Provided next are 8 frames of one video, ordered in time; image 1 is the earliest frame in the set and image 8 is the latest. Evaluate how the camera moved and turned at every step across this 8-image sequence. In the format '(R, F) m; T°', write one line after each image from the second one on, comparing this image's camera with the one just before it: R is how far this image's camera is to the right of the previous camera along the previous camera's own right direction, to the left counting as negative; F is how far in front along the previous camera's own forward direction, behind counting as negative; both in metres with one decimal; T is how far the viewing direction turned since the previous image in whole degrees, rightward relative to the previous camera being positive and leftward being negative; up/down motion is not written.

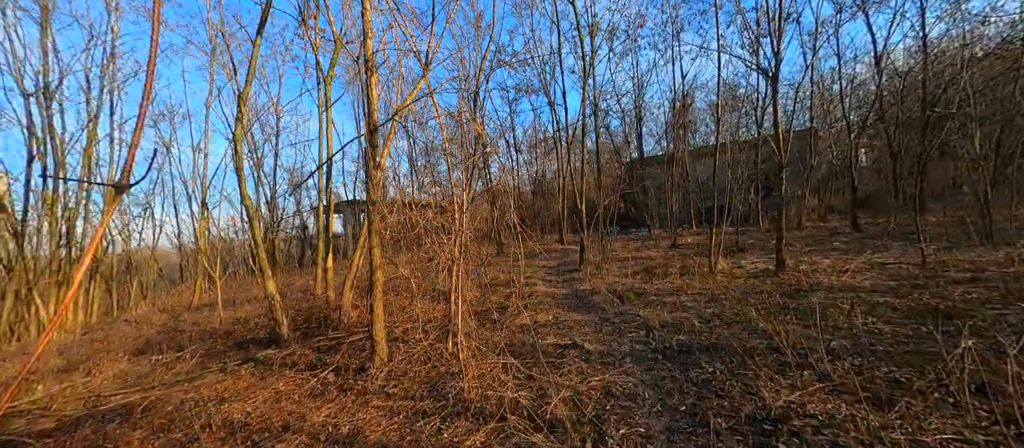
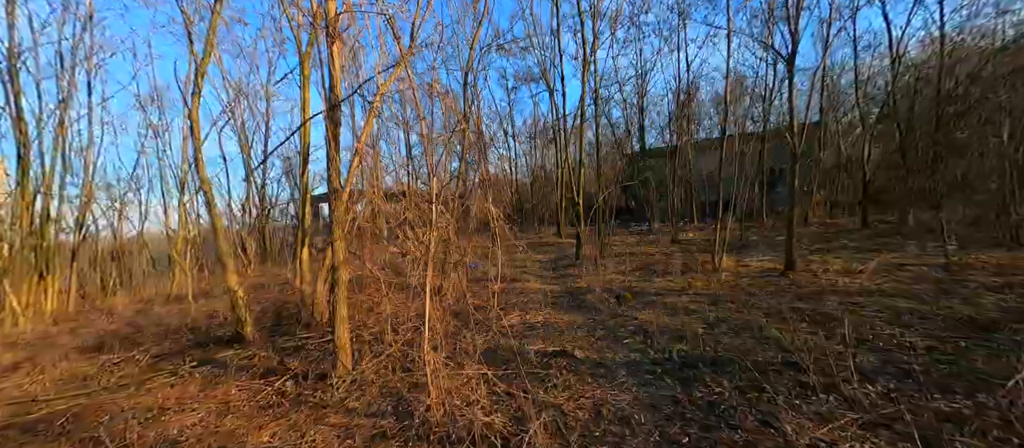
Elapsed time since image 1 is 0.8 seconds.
(+0.2, +0.4) m; 0°
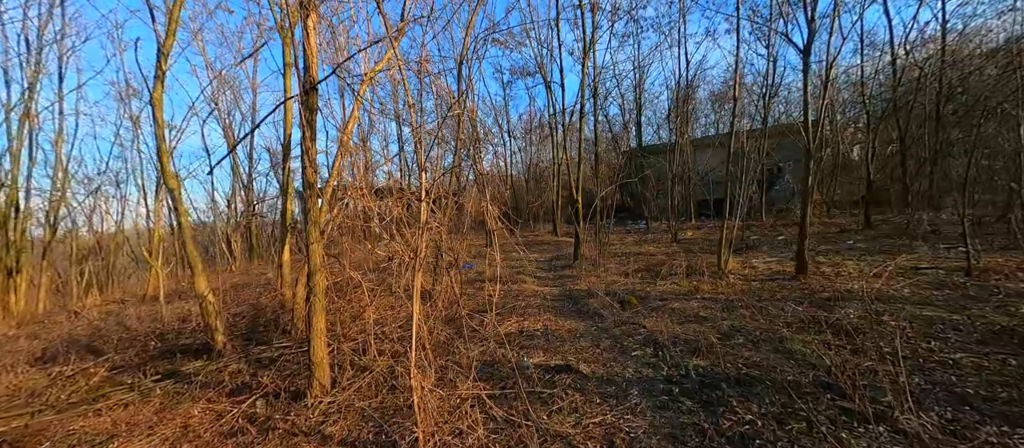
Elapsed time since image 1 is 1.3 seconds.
(0.0, +0.4) m; +1°
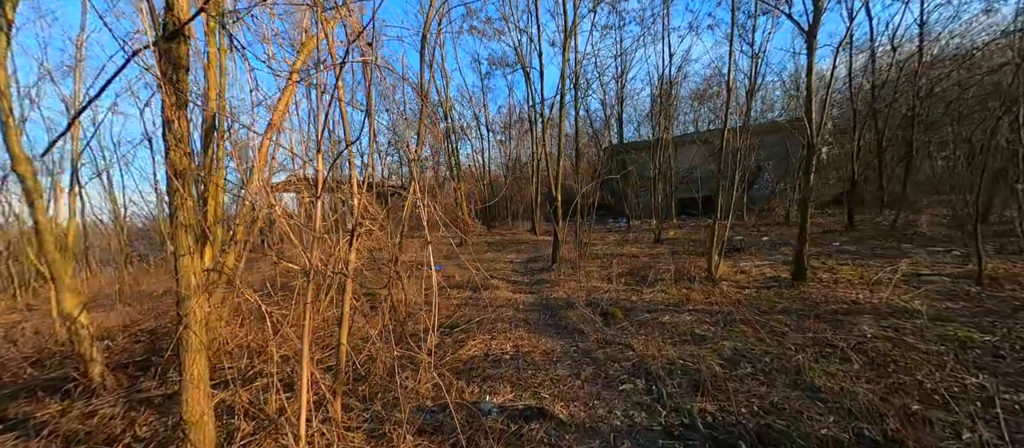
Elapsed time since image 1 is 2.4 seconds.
(+0.2, +0.7) m; +3°
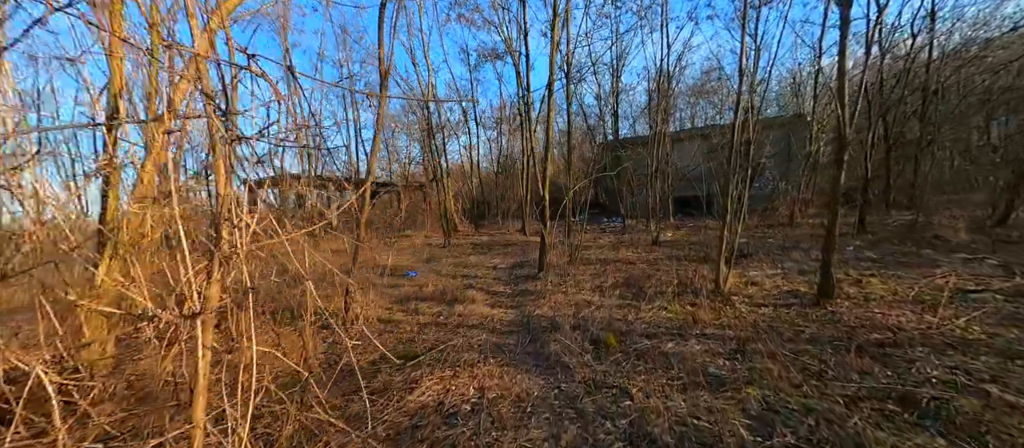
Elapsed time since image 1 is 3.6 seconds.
(+0.2, +0.8) m; +1°
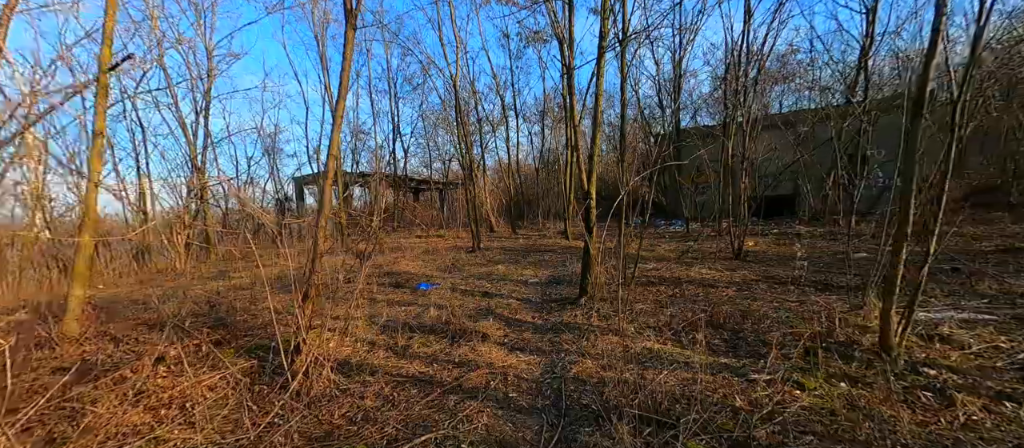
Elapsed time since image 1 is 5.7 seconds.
(+0.2, +1.6) m; -7°
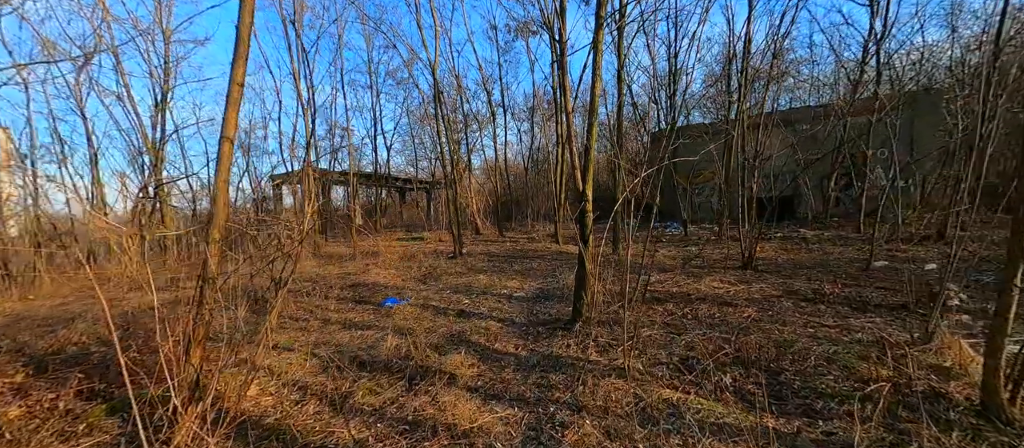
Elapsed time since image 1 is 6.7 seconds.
(+0.1, +0.9) m; +2°
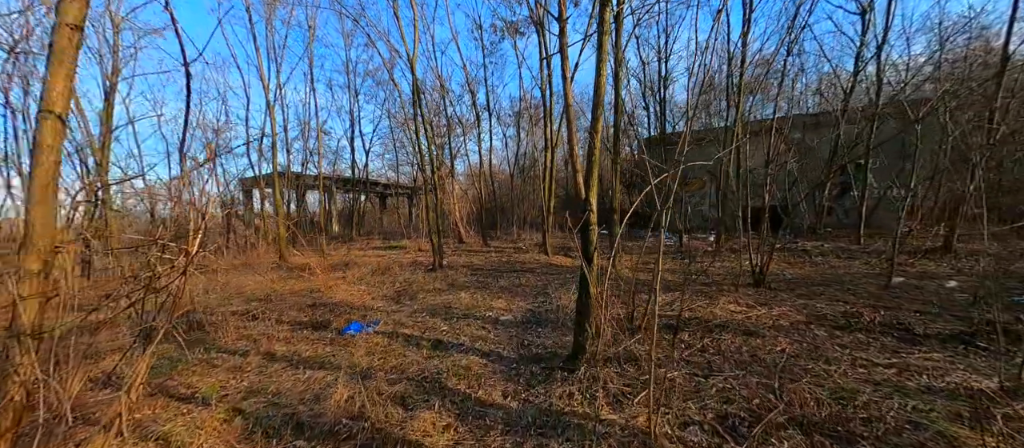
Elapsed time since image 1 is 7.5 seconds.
(0.0, +0.7) m; +3°
